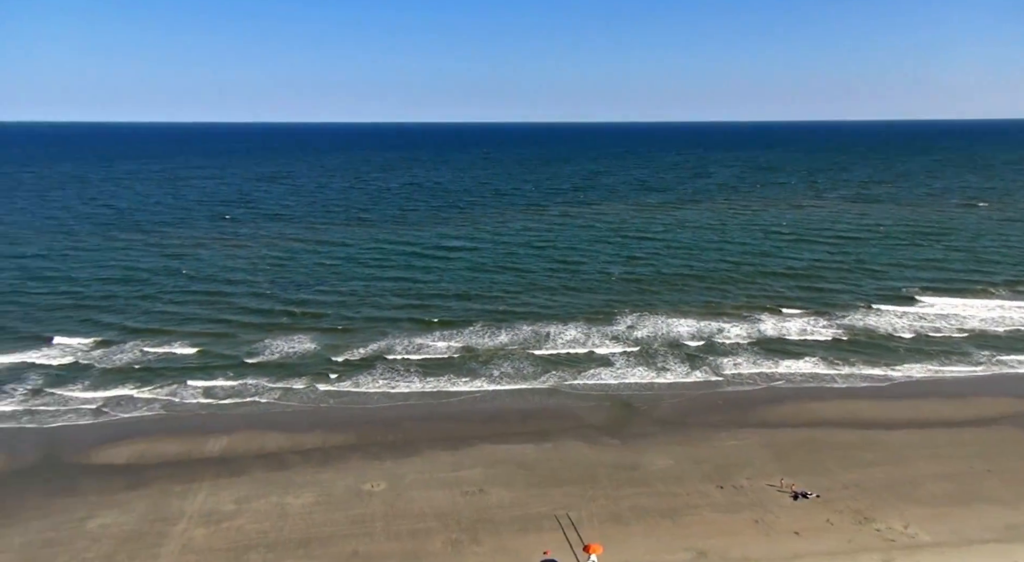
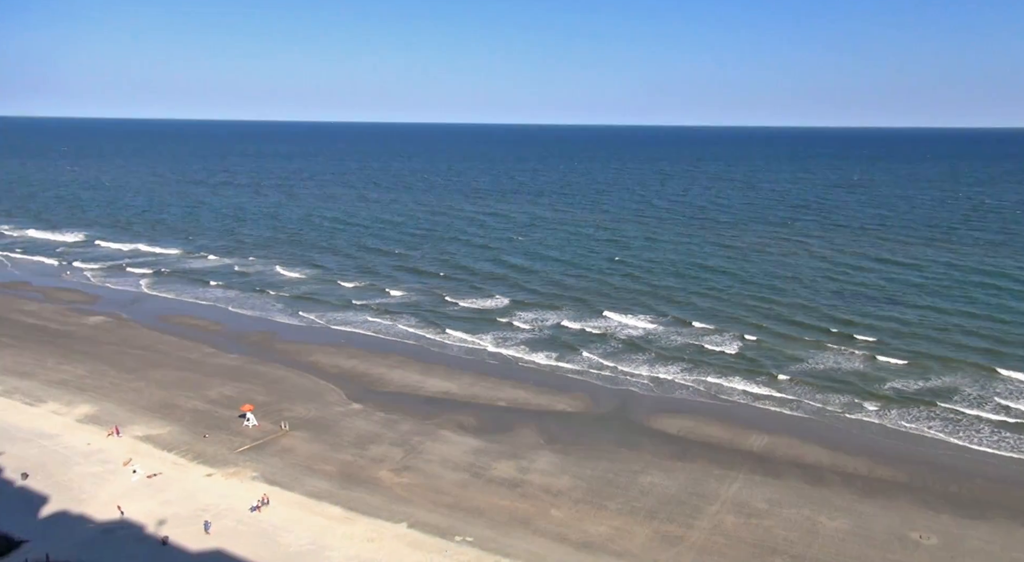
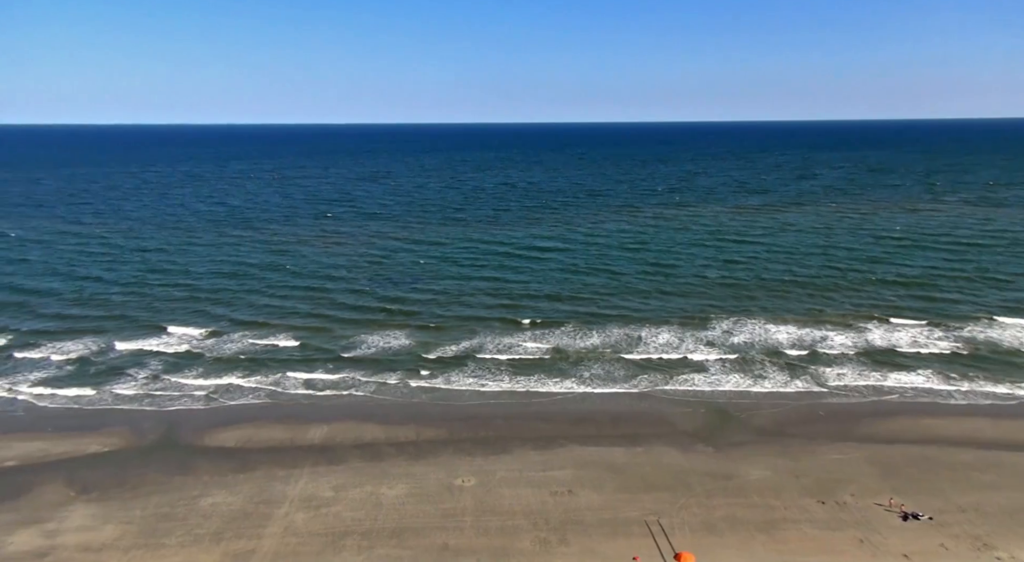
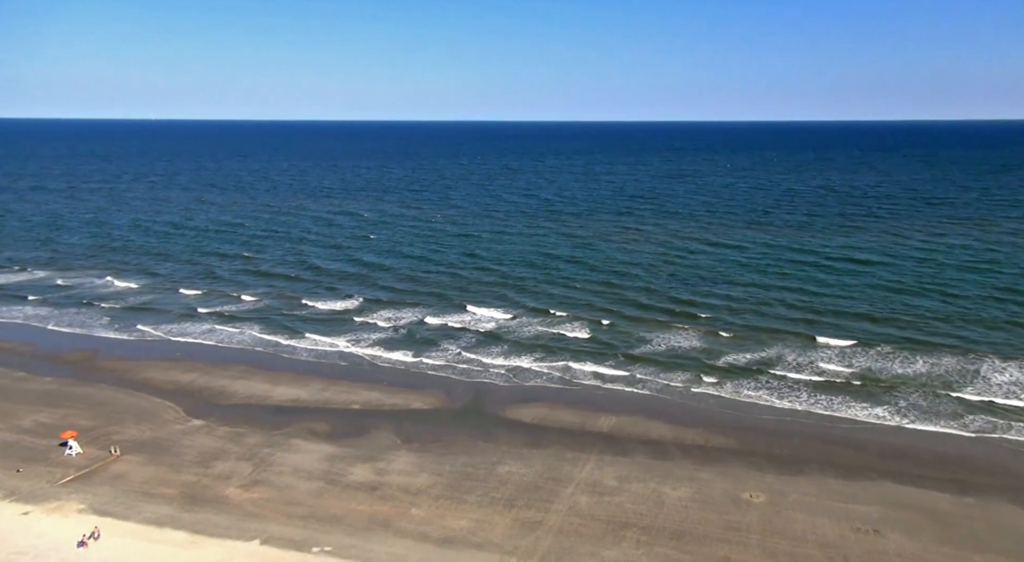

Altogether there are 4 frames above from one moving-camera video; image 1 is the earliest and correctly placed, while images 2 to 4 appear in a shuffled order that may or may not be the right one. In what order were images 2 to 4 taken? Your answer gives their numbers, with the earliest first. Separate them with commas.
3, 4, 2
